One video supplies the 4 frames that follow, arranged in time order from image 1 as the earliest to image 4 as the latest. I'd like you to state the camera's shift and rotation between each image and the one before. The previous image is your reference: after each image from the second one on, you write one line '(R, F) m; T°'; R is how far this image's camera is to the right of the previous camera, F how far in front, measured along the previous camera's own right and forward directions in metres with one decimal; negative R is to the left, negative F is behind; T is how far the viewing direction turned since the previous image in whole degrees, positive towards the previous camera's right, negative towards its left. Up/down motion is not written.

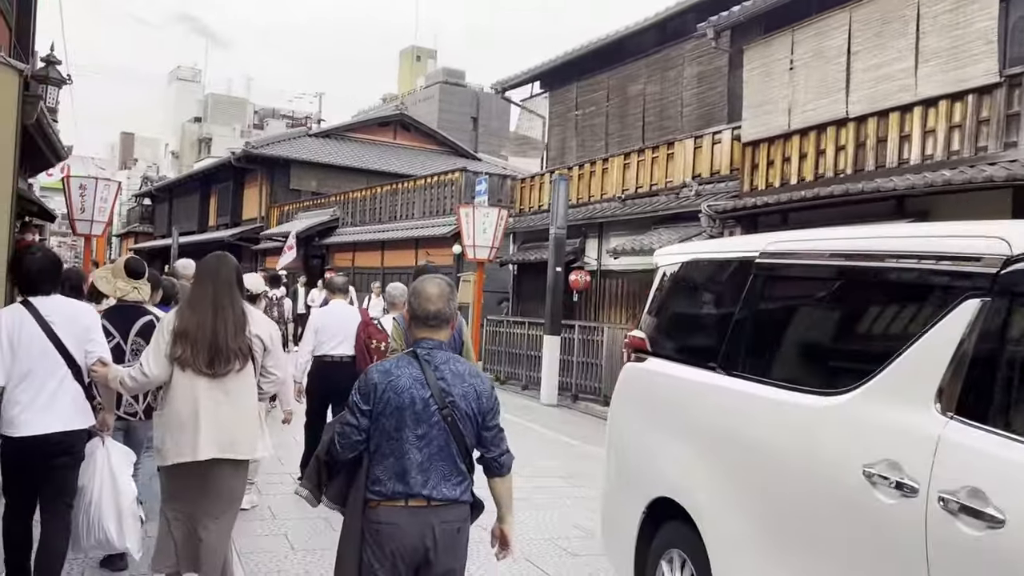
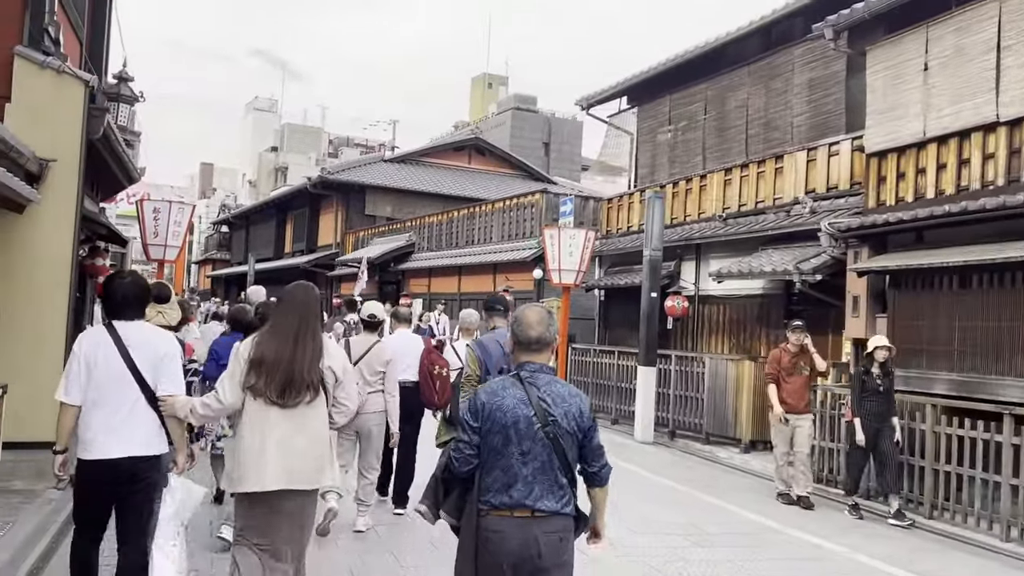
(-0.3, +1.0) m; -4°
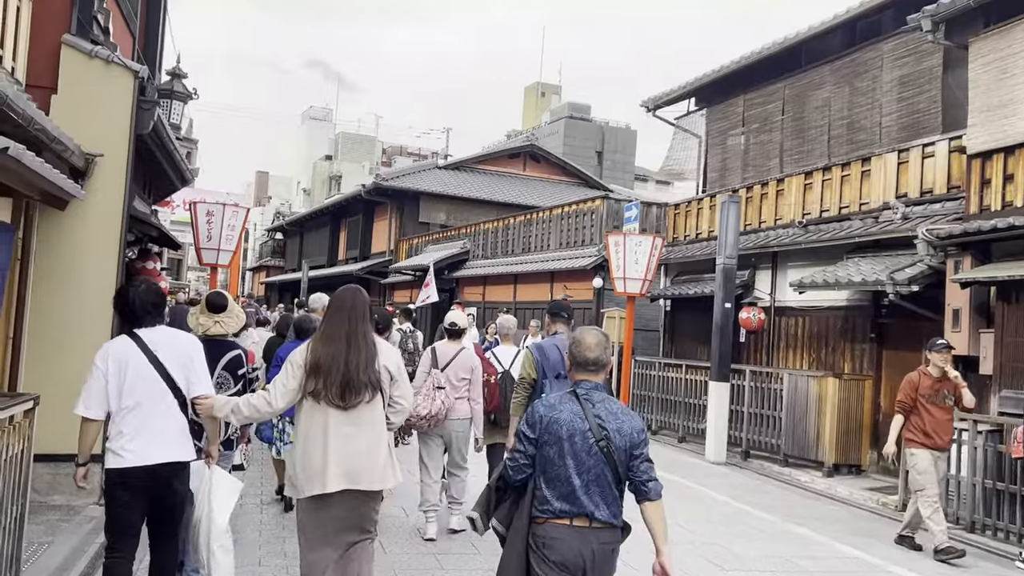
(-0.2, +0.6) m; -3°
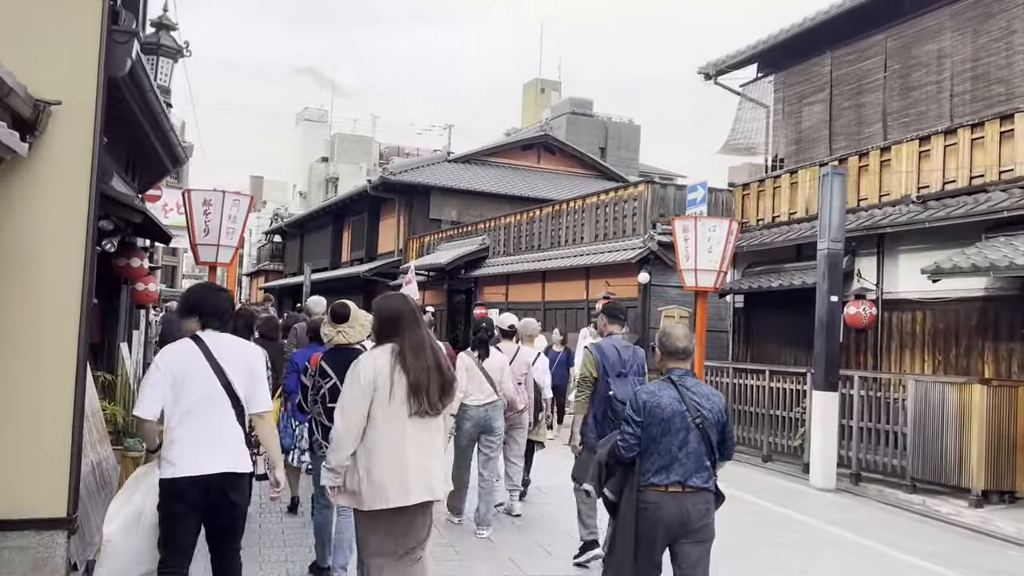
(-0.7, +2.1) m; 0°
